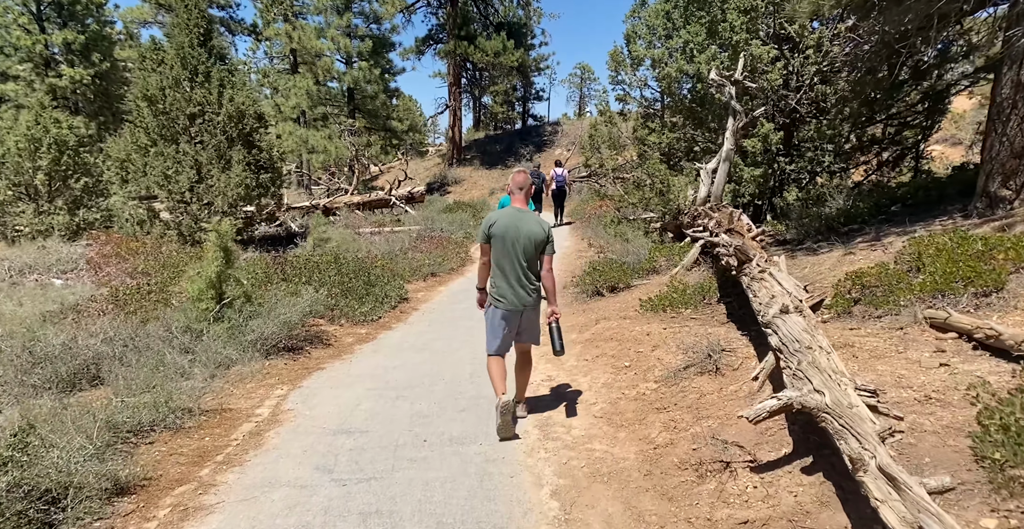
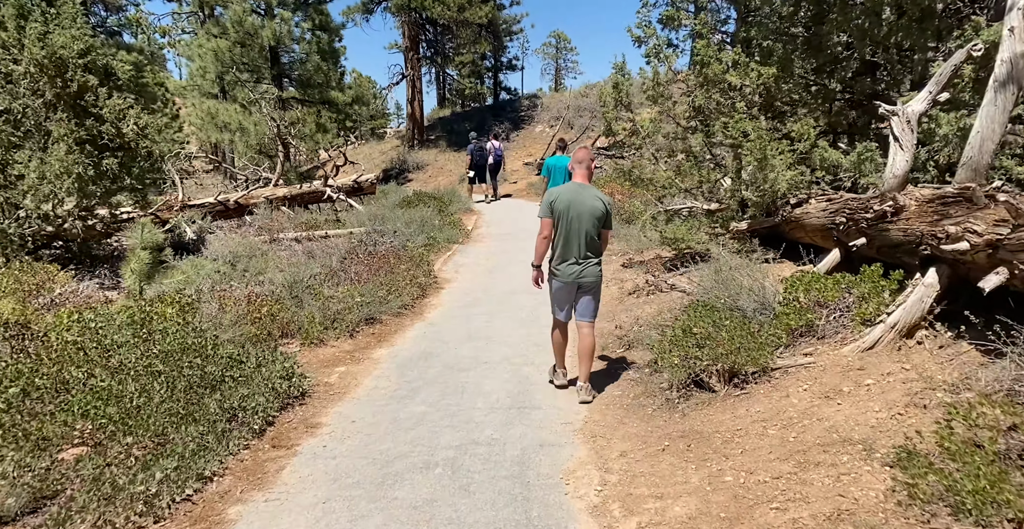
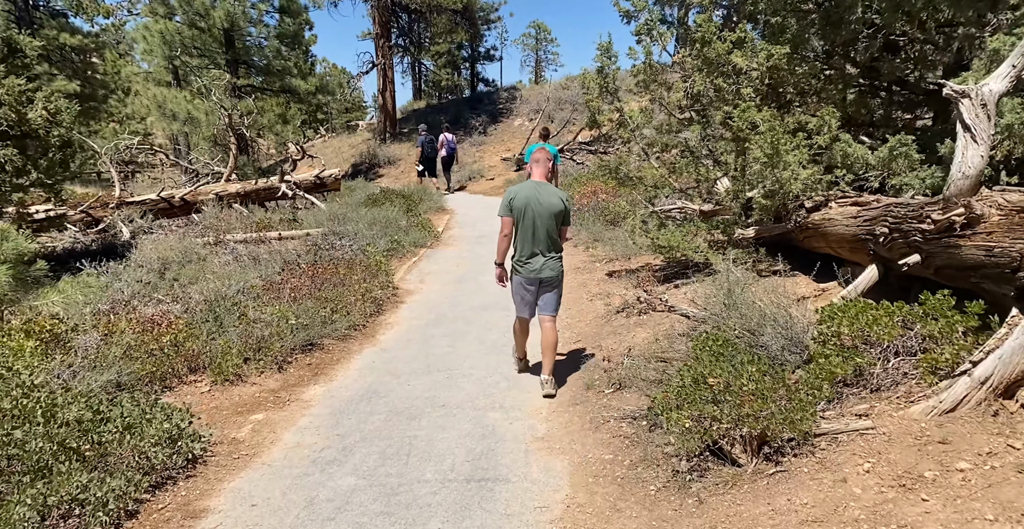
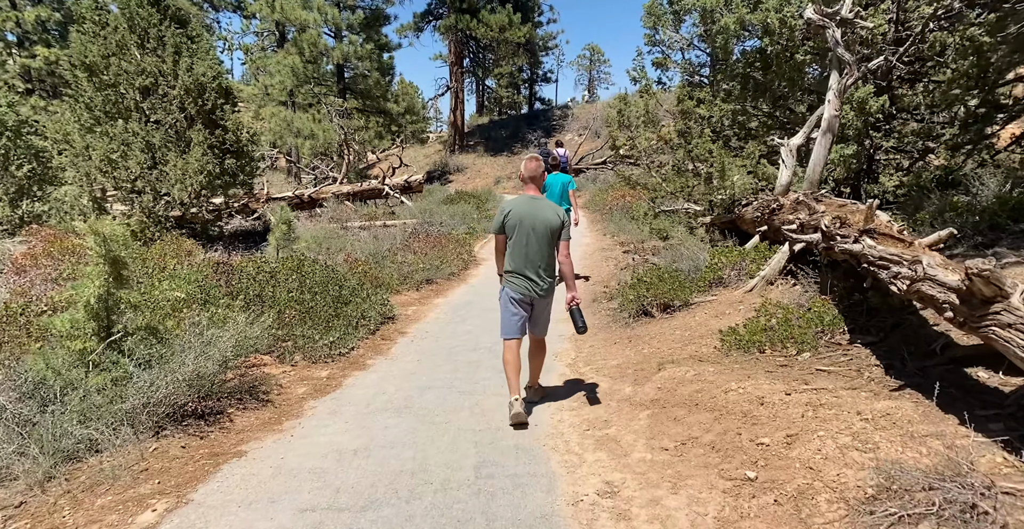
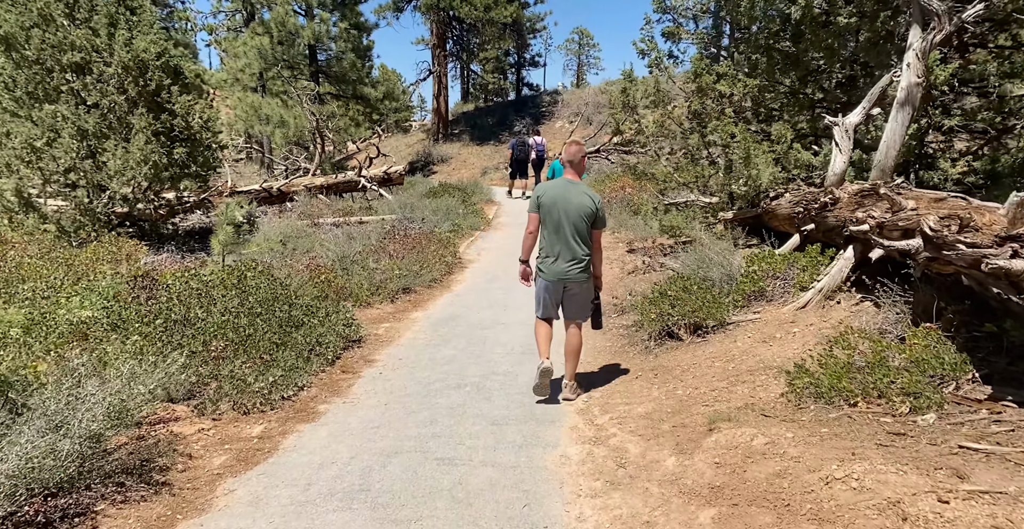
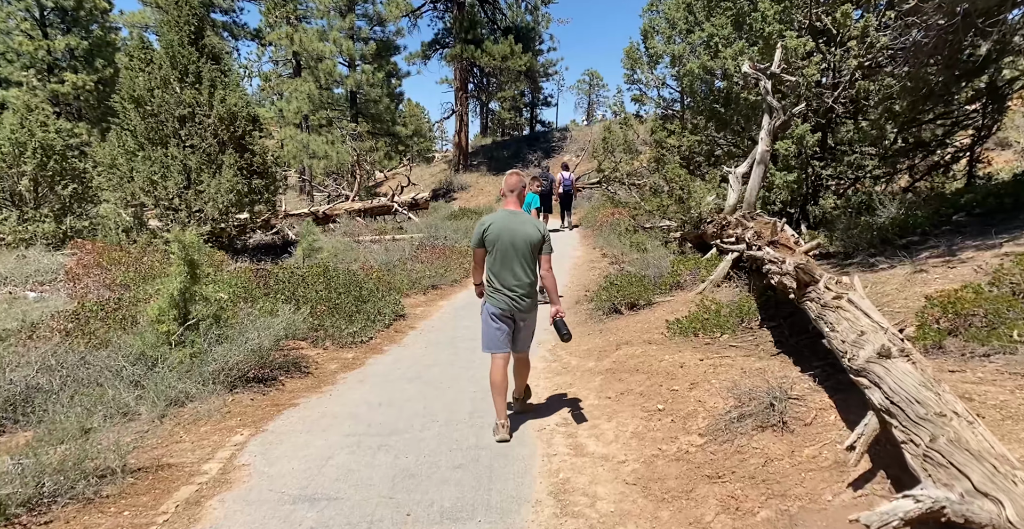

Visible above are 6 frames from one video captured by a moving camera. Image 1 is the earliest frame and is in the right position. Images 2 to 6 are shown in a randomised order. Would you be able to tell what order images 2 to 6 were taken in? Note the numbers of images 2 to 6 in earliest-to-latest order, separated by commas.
6, 4, 5, 2, 3
